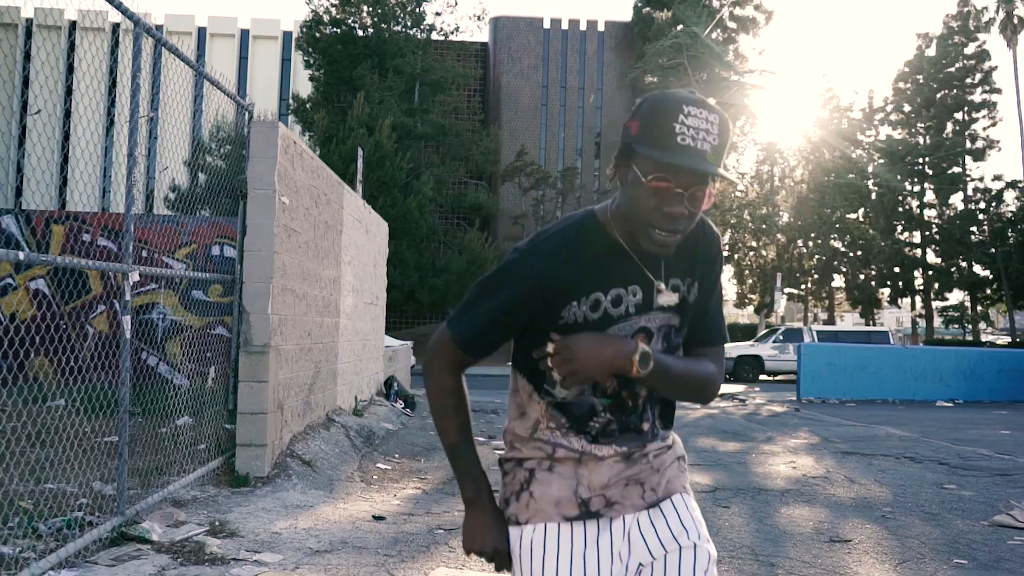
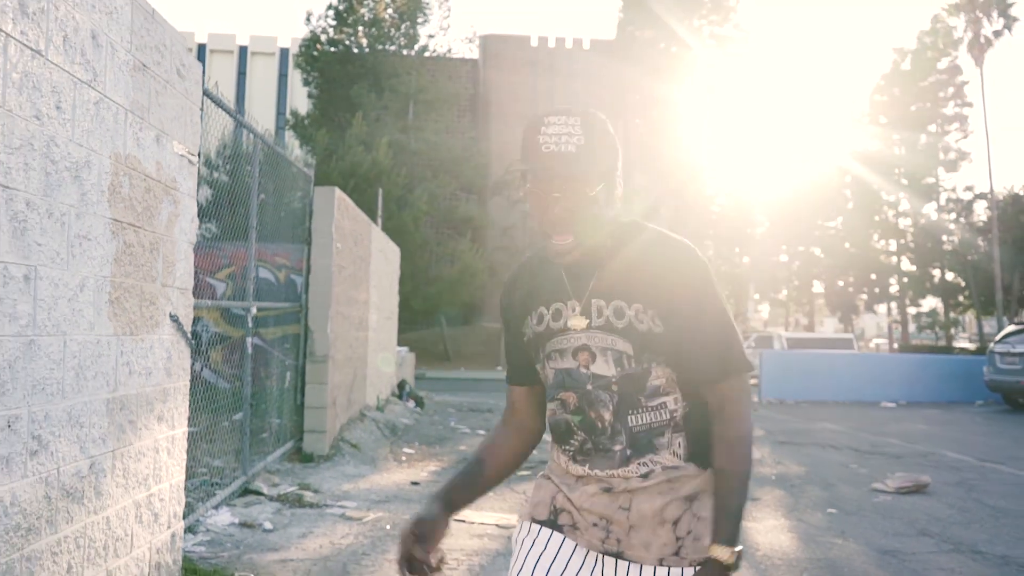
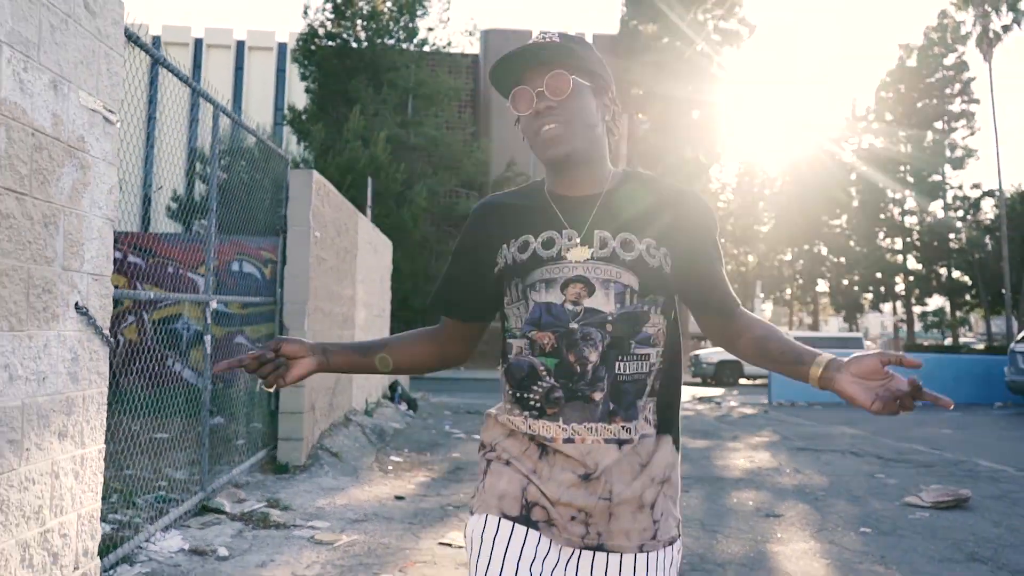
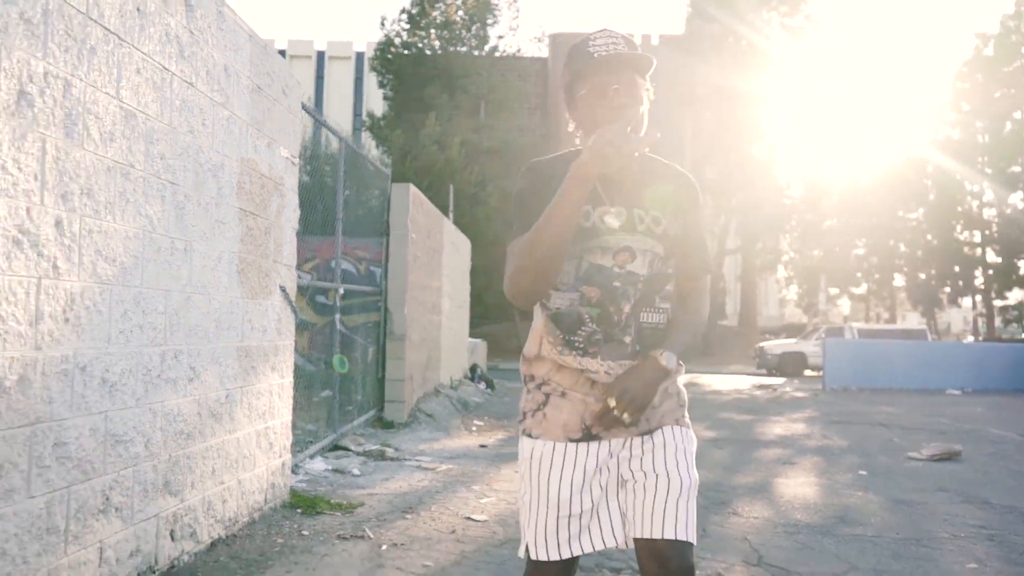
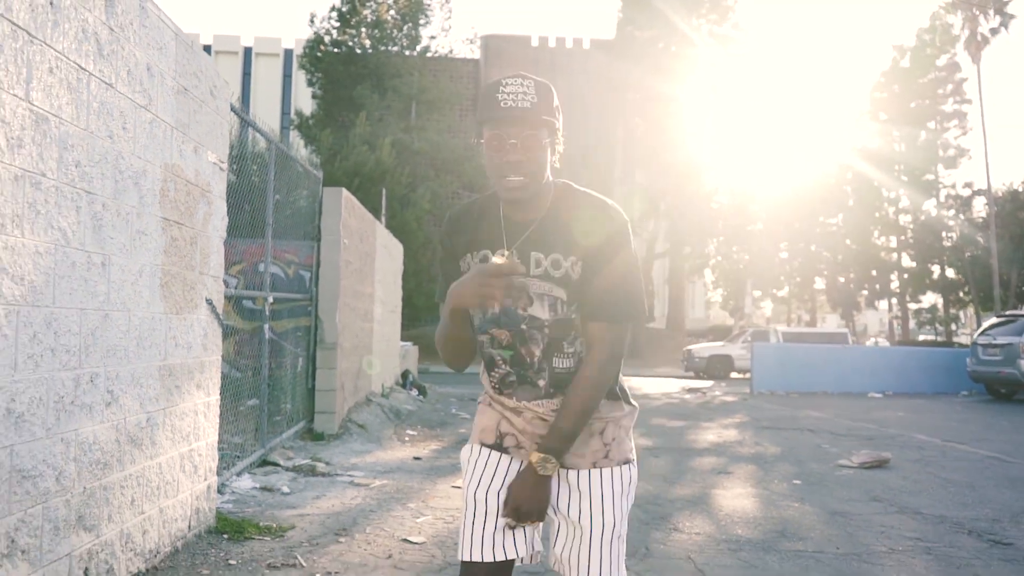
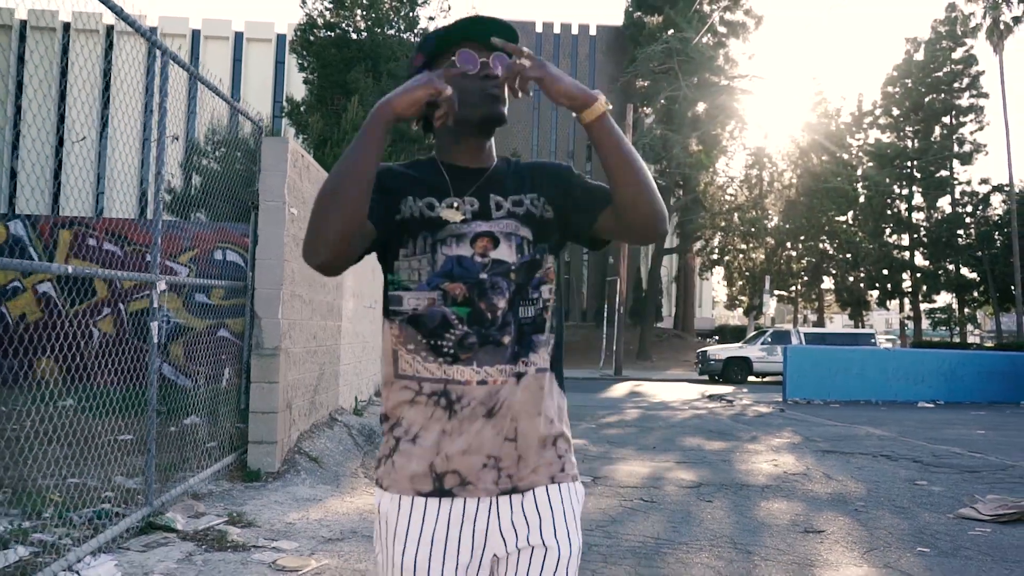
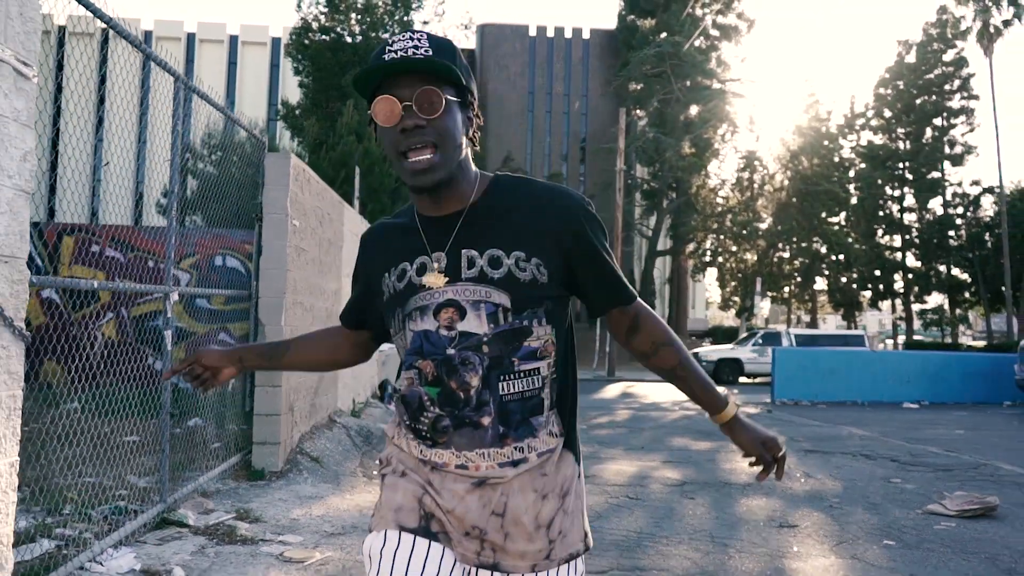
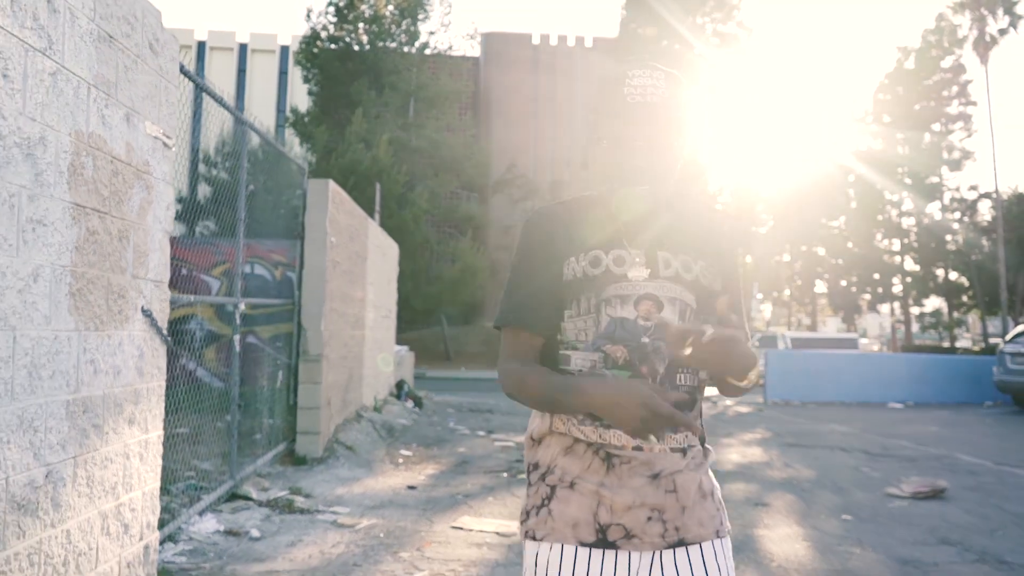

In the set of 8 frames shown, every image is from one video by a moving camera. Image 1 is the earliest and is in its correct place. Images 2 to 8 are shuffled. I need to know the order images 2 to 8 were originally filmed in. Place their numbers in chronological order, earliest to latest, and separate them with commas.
6, 7, 3, 8, 2, 5, 4
